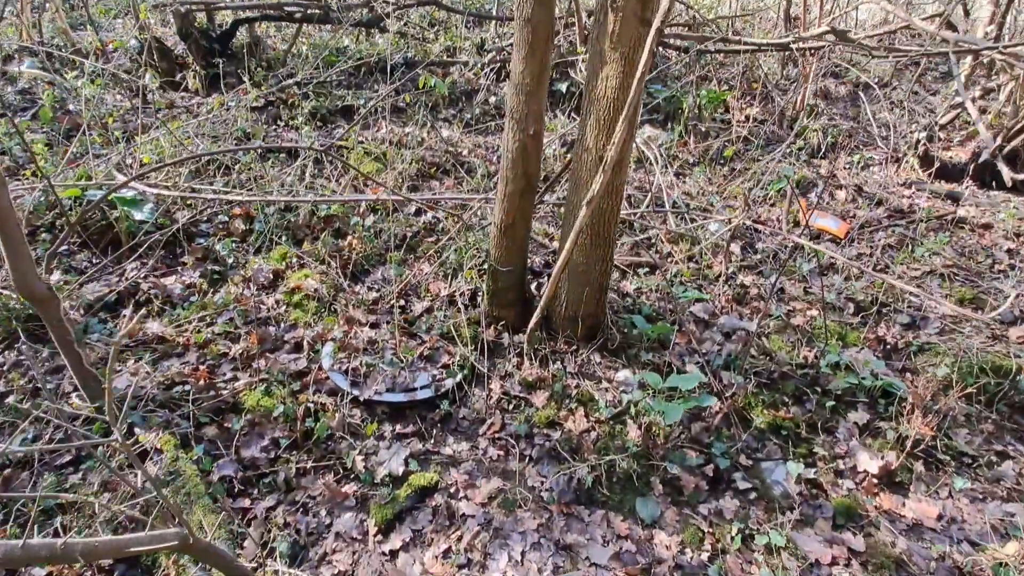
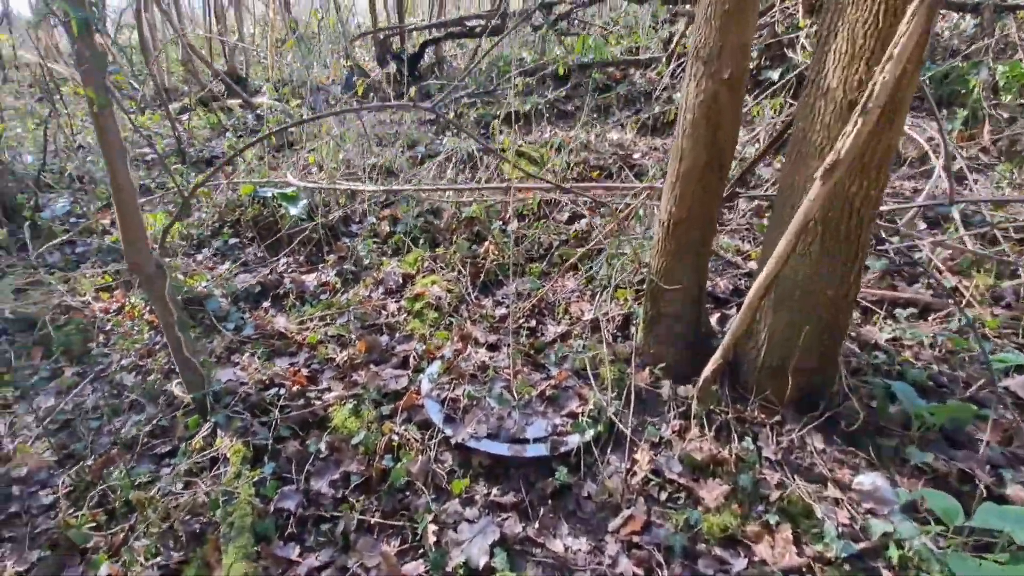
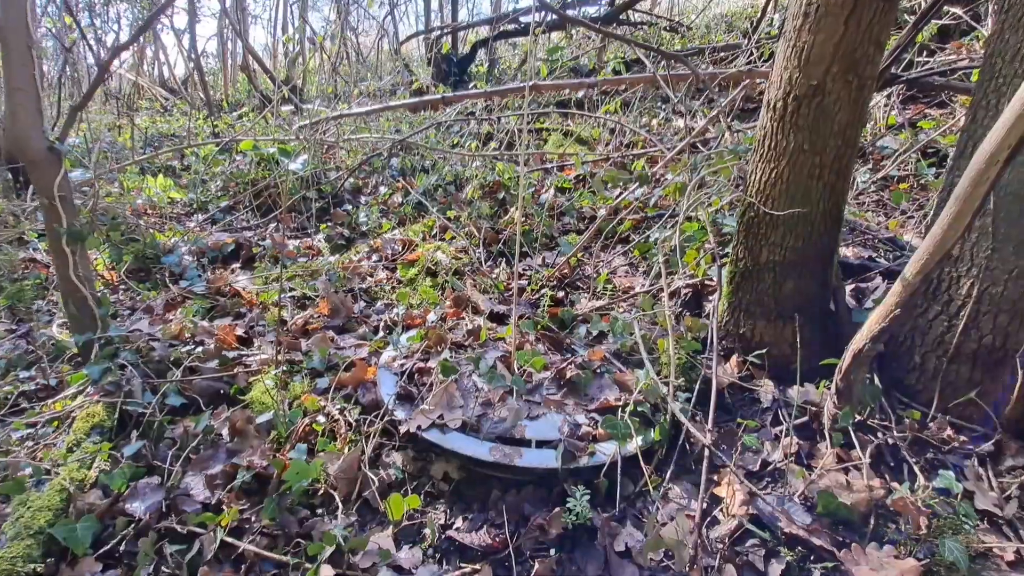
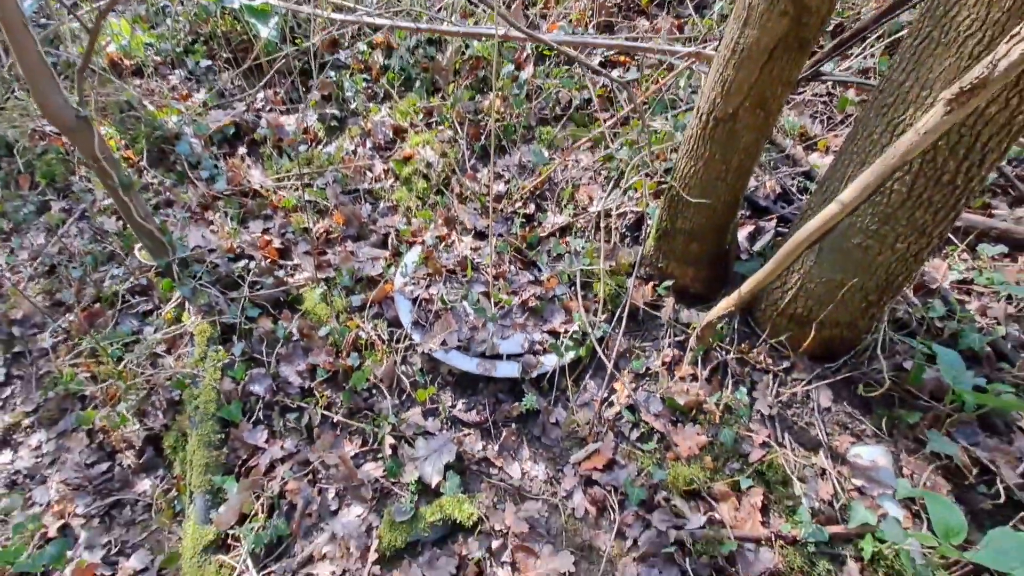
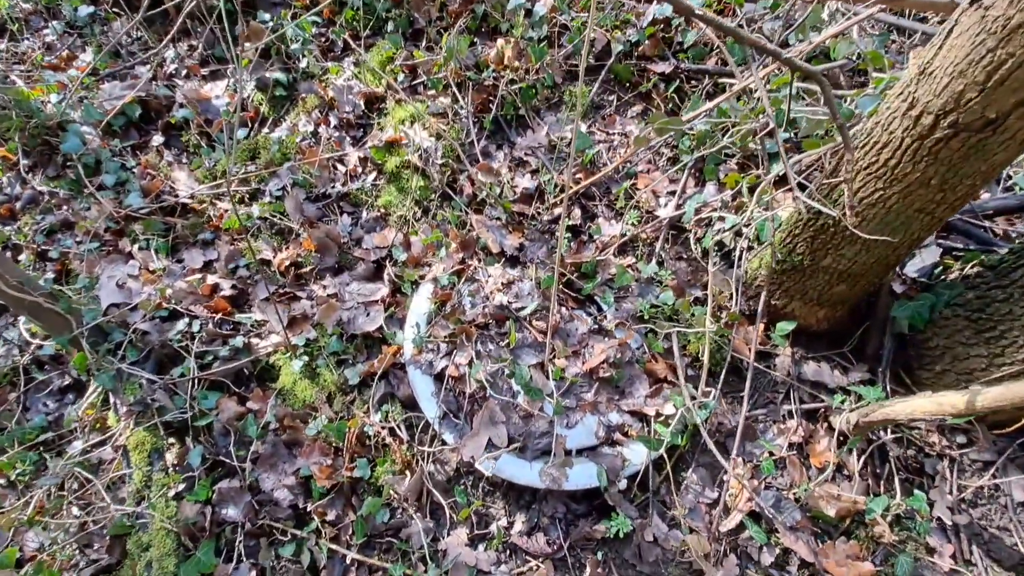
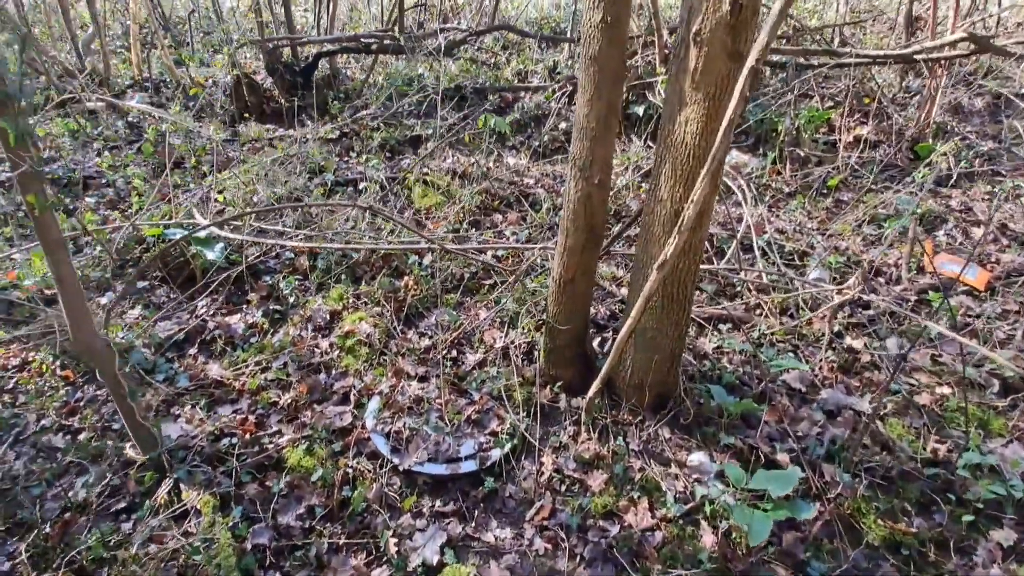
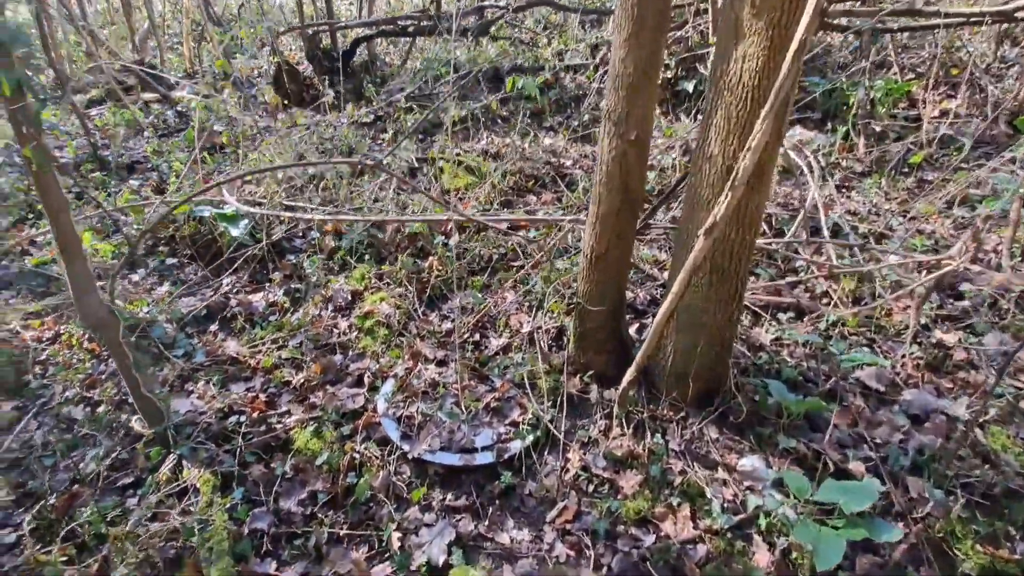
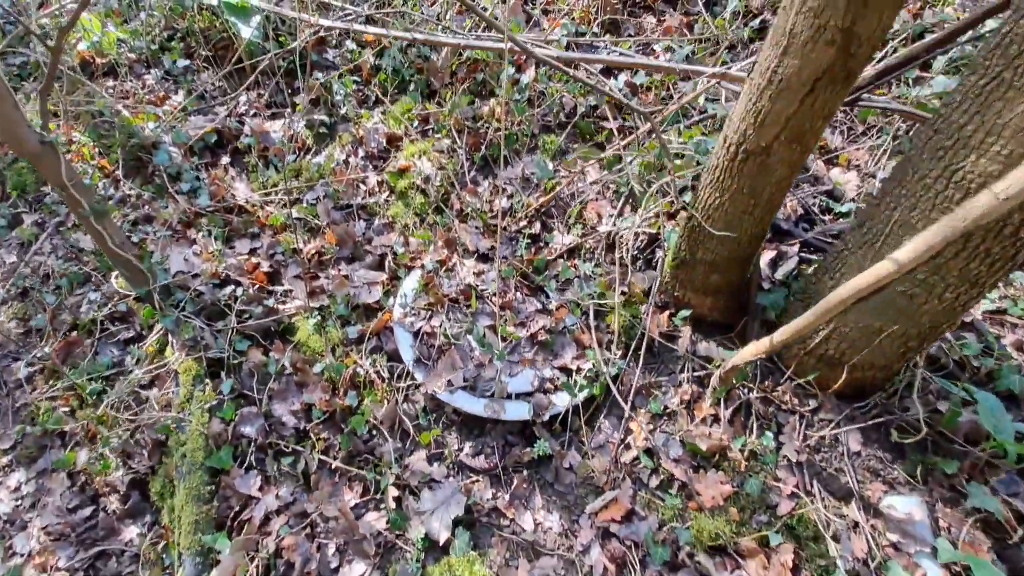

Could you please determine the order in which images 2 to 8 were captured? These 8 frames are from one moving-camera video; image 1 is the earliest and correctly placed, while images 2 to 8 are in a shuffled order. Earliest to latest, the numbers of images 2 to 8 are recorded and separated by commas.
6, 7, 2, 3, 4, 8, 5
